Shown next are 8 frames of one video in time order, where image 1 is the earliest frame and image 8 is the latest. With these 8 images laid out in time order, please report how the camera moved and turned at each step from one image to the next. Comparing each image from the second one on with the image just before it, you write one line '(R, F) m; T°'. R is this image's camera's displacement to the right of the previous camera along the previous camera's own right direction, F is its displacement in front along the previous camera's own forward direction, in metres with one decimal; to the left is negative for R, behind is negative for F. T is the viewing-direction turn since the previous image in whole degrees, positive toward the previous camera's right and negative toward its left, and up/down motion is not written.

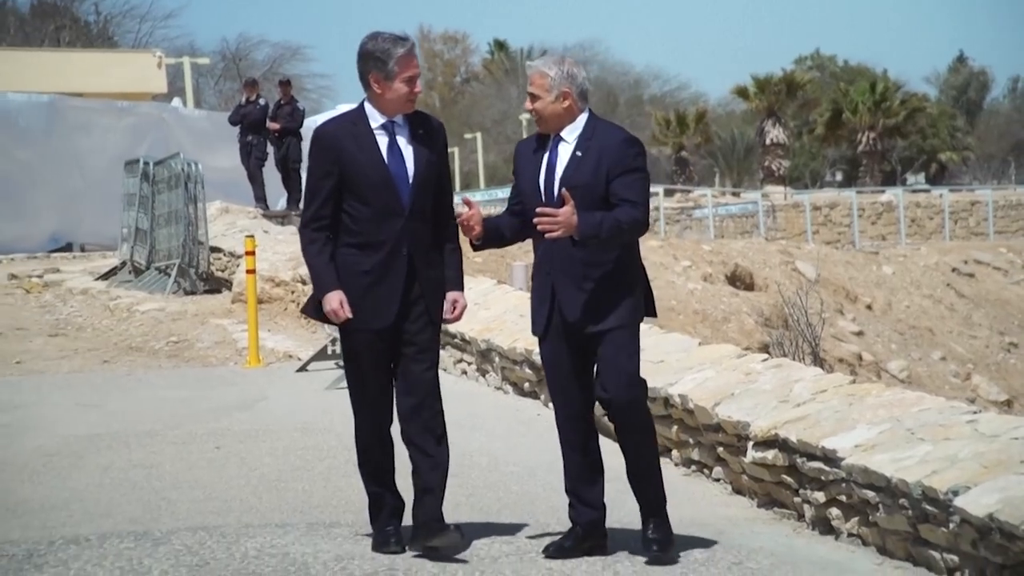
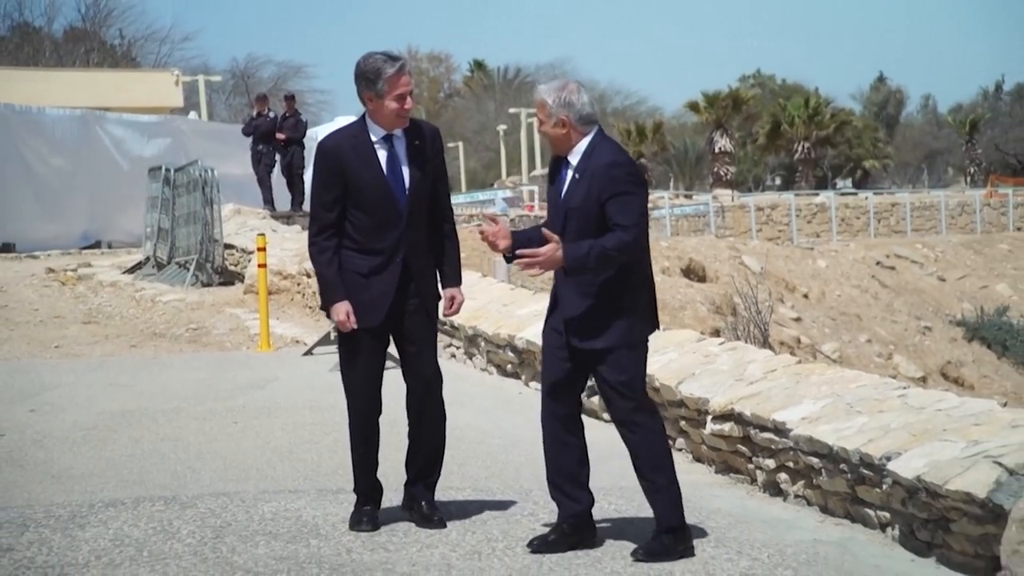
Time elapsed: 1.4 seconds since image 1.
(+0.2, -0.6) m; -1°
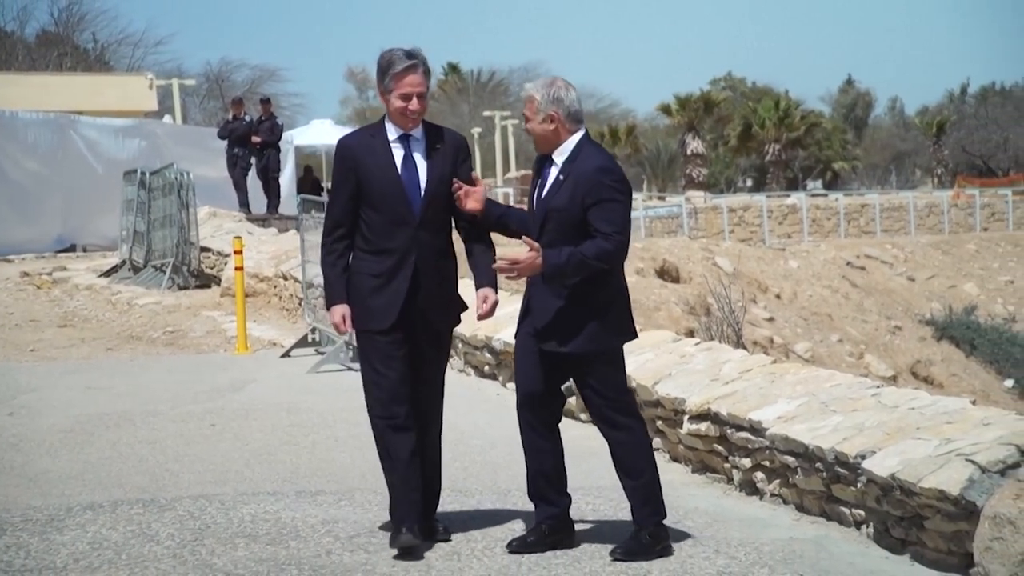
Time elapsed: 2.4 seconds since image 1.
(+0.1, 0.0) m; +1°
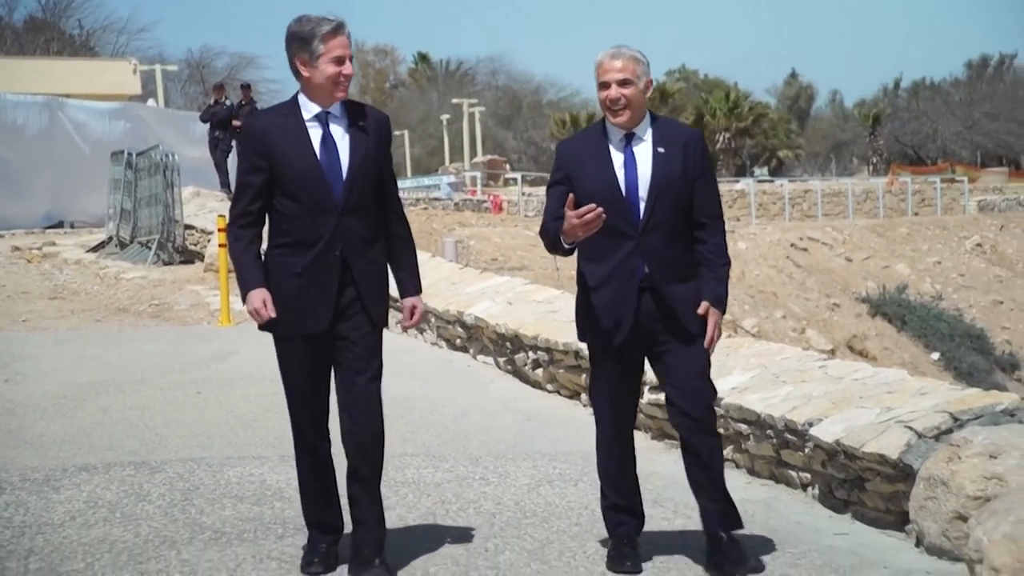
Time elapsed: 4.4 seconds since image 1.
(+0.1, -0.3) m; +1°
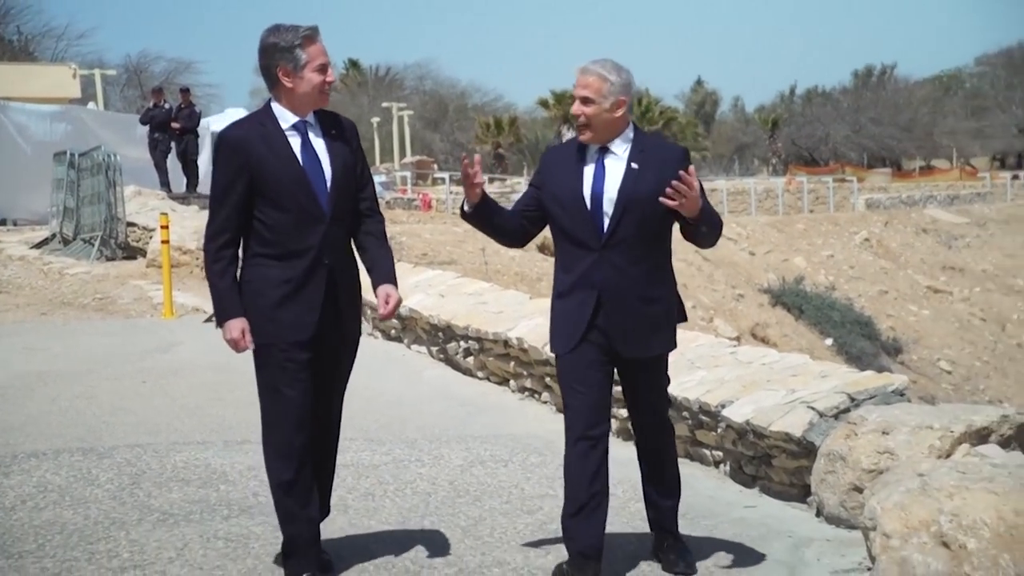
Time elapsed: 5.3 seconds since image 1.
(+0.1, -0.3) m; +3°
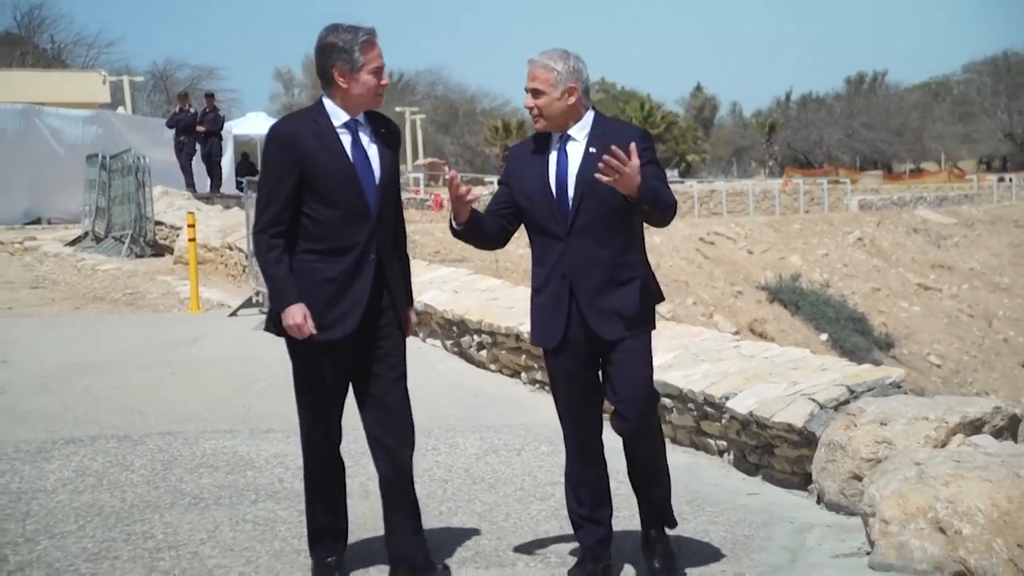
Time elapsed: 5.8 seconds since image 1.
(+0.1, -0.3) m; -2°
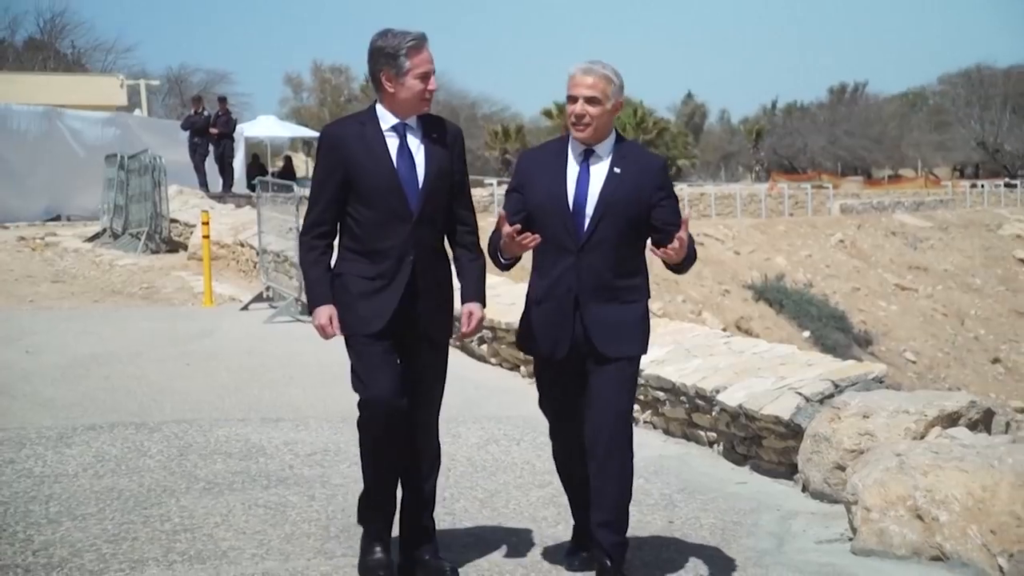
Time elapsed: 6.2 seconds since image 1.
(+0.1, -0.3) m; -1°
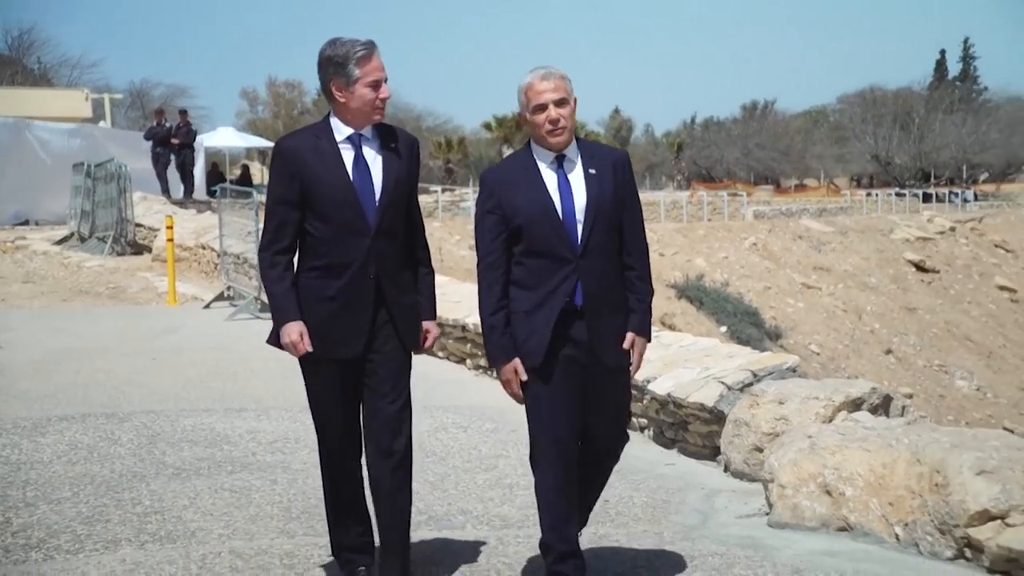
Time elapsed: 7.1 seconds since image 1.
(+0.1, -0.5) m; +2°
